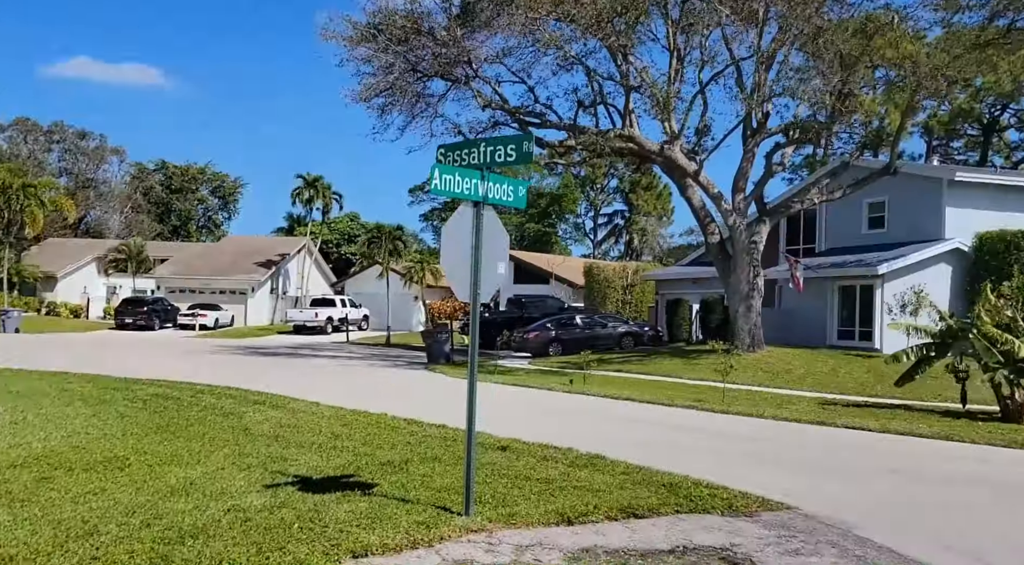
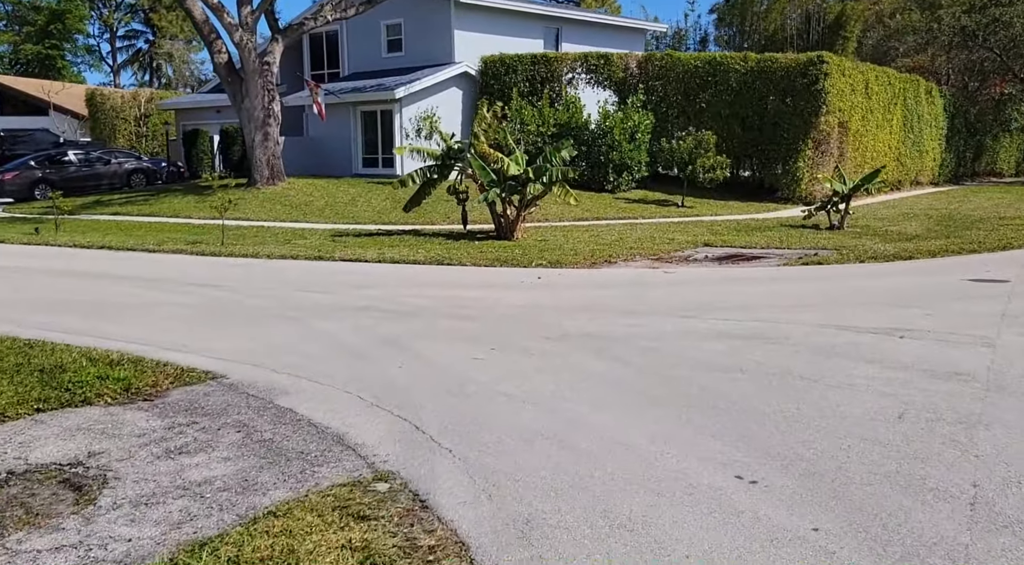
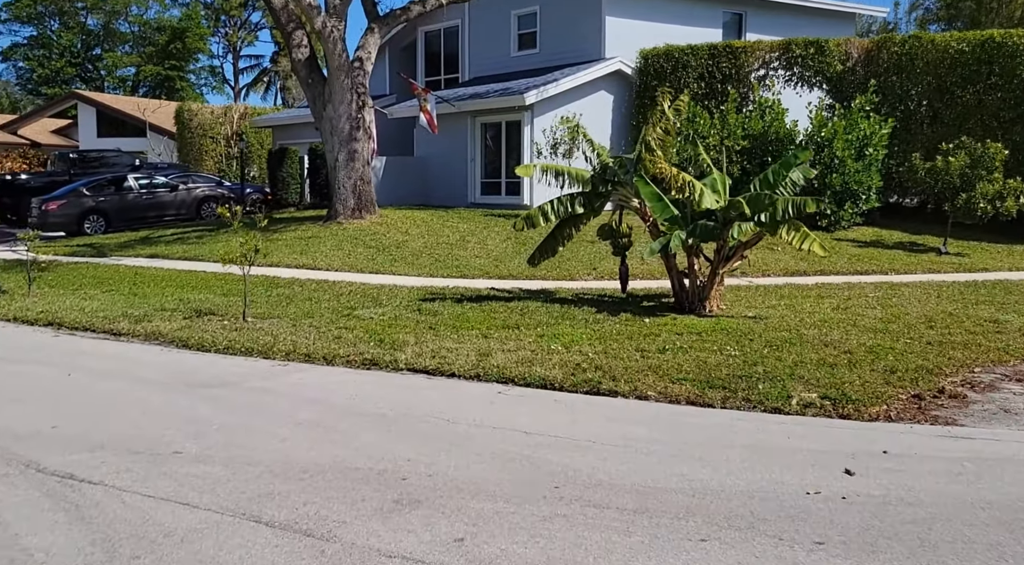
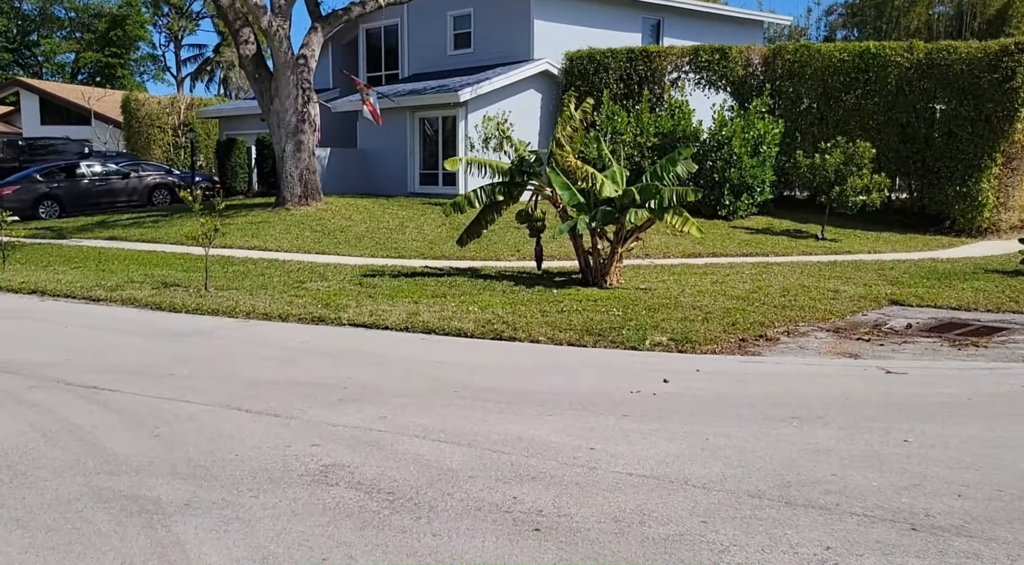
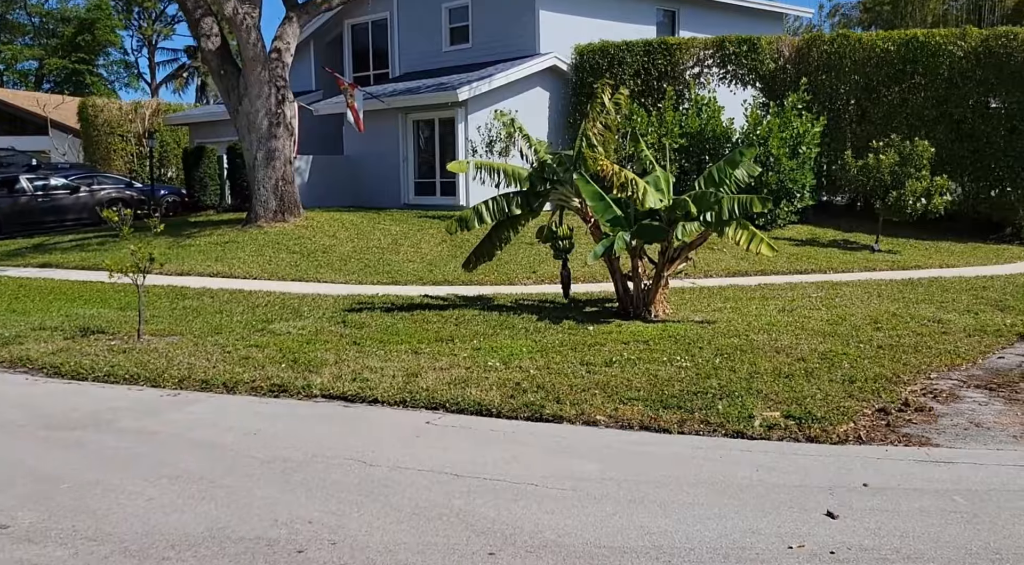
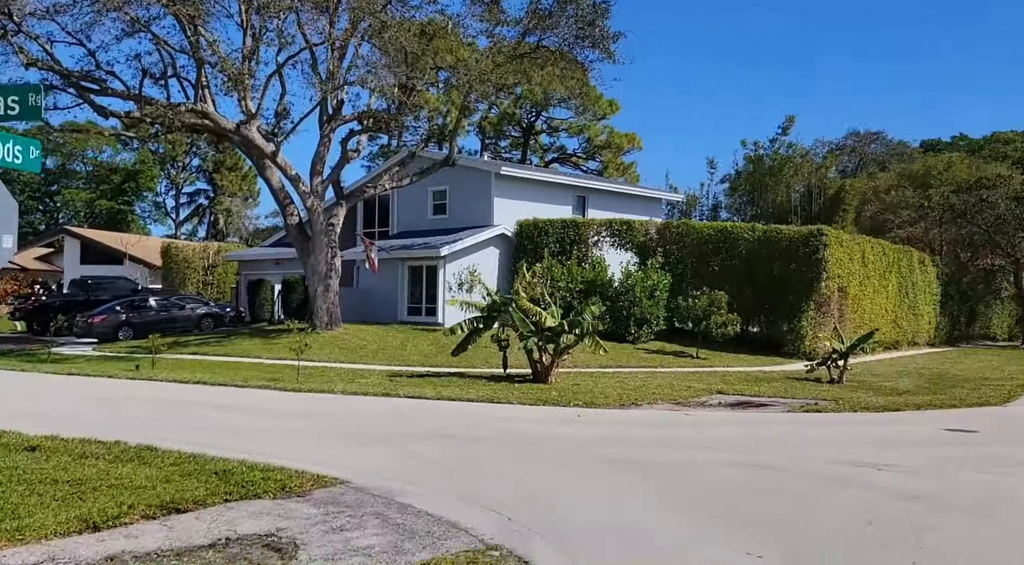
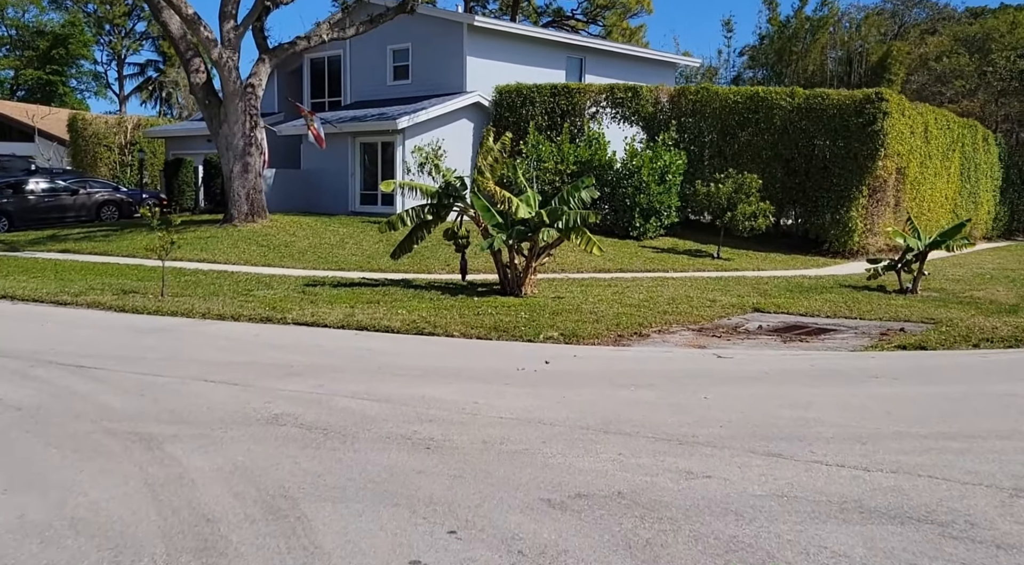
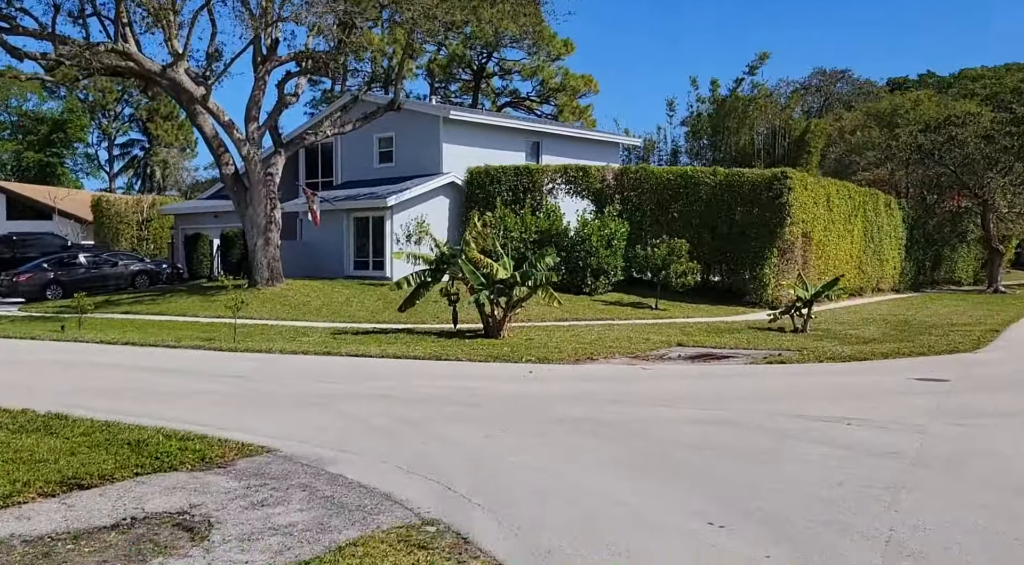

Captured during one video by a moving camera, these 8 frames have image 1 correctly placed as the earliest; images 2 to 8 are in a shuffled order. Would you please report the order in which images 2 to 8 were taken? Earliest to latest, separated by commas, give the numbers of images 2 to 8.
6, 8, 2, 7, 4, 3, 5
